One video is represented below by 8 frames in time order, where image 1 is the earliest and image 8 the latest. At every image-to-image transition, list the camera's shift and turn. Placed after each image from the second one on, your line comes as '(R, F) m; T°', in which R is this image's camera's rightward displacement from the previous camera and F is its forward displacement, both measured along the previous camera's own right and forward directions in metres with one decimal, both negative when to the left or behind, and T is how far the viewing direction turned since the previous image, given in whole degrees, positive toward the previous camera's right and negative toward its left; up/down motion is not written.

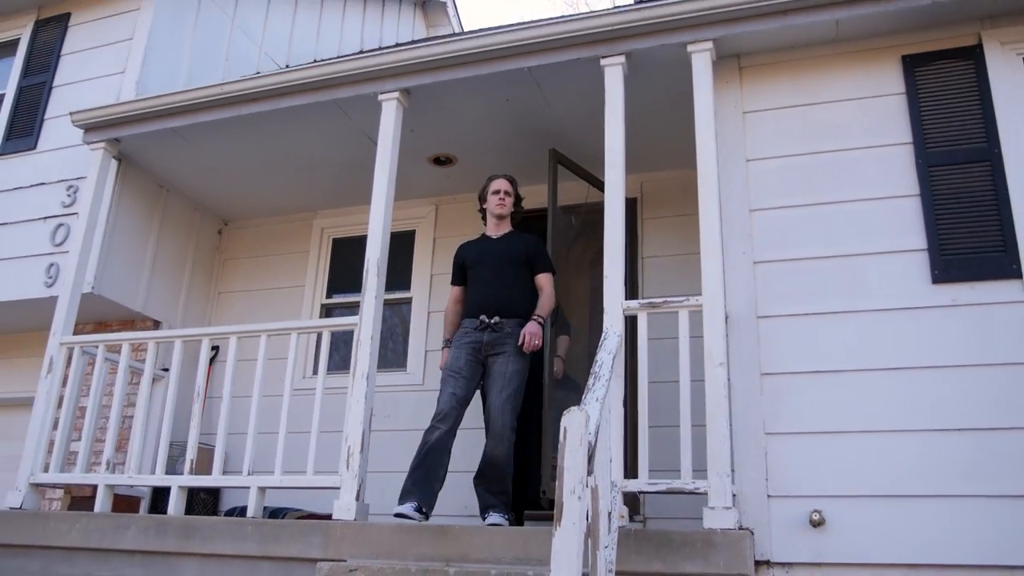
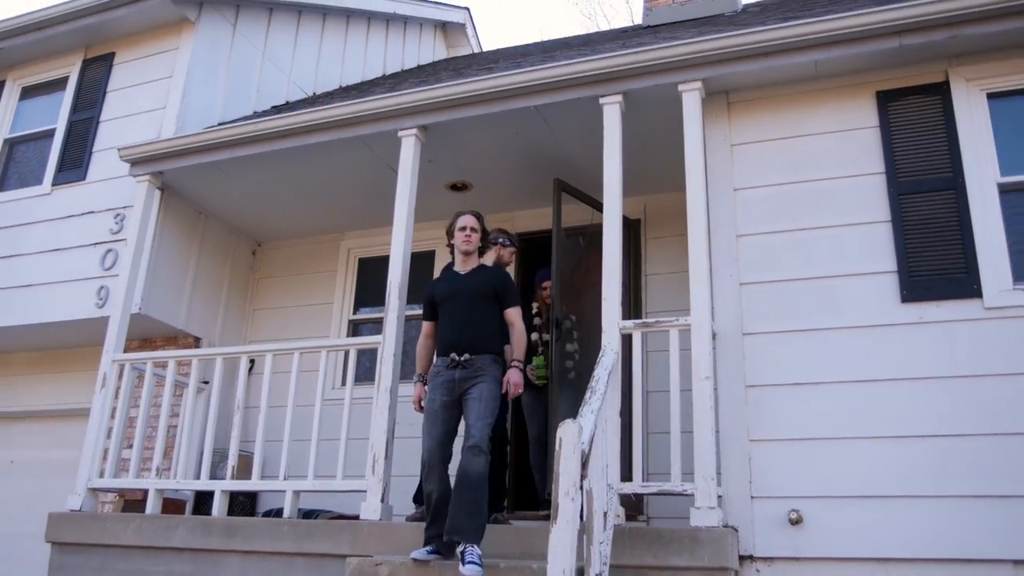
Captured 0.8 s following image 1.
(+0.1, -0.4) m; -2°
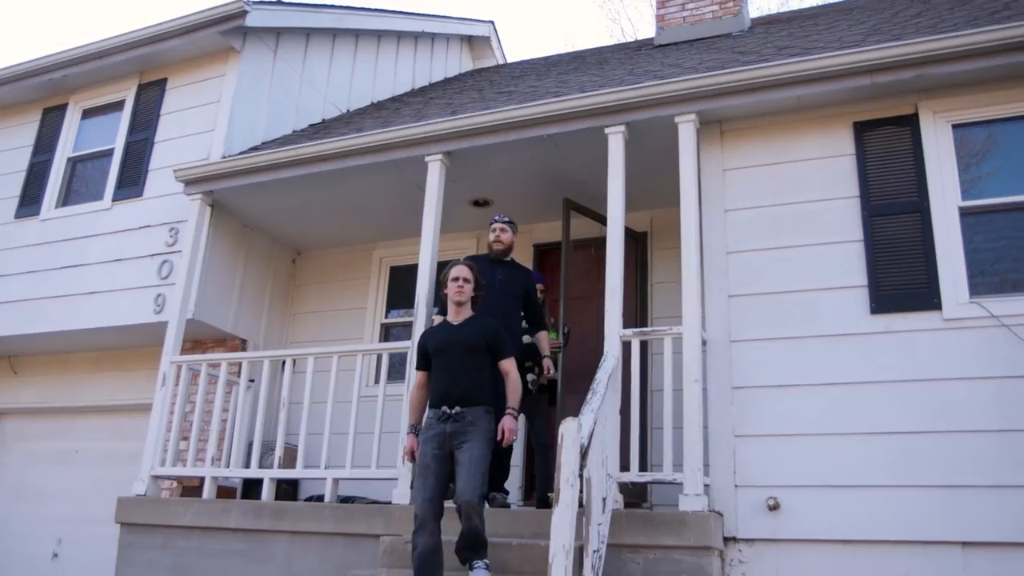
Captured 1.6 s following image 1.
(+0.1, -0.6) m; -2°
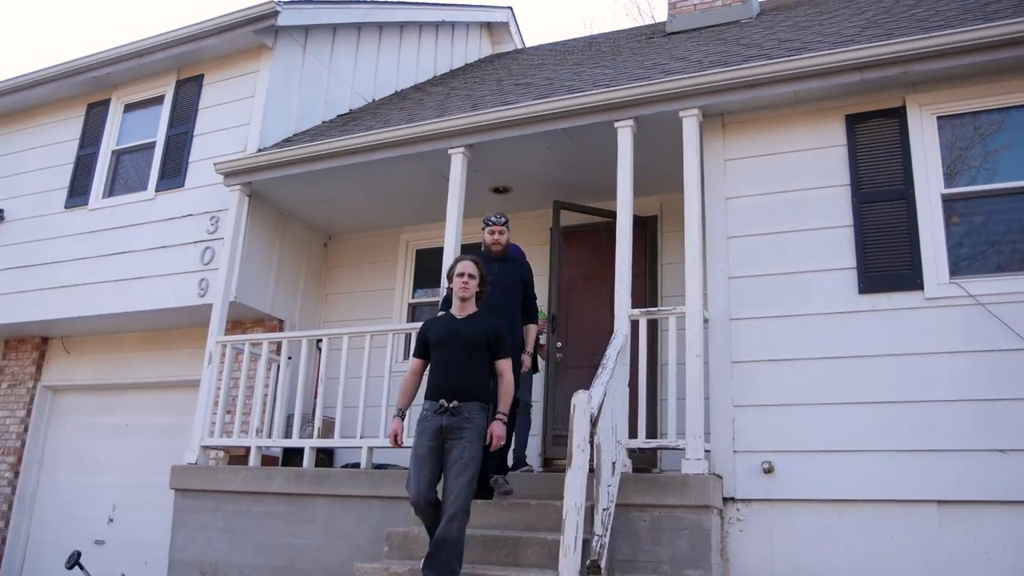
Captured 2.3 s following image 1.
(0.0, -0.5) m; -1°
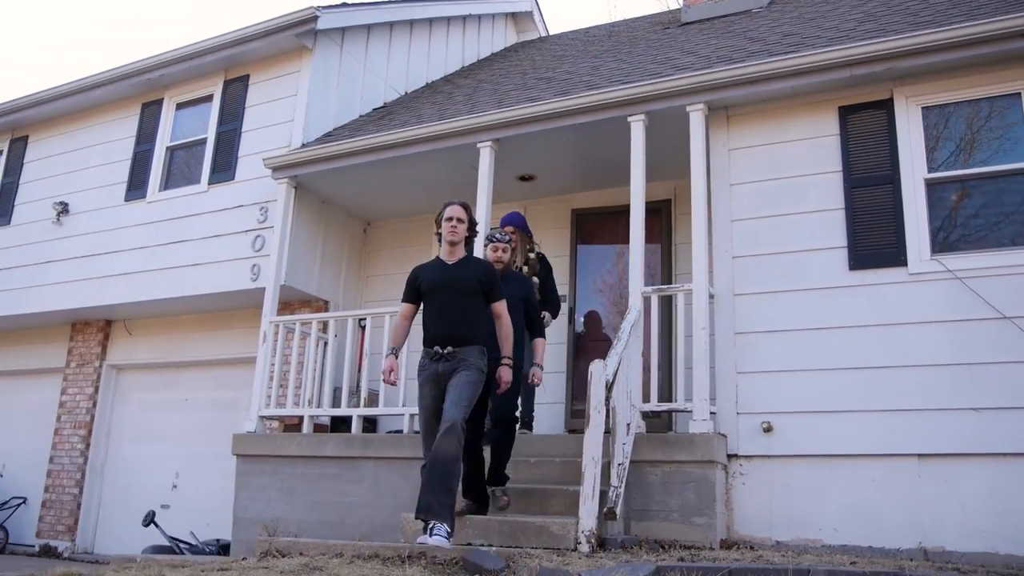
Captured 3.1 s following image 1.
(0.0, -0.6) m; -2°
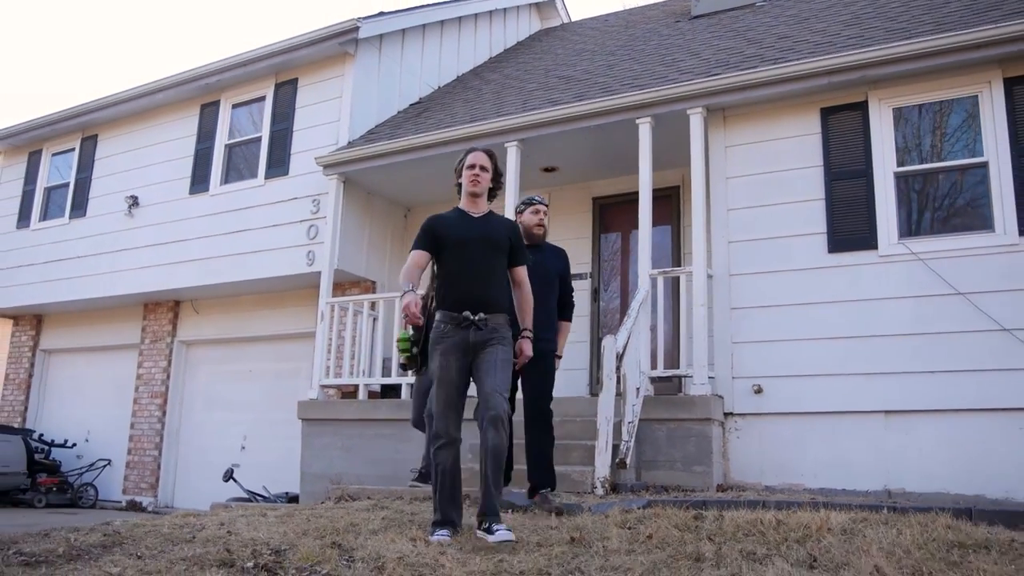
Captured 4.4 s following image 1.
(0.0, -0.9) m; -2°
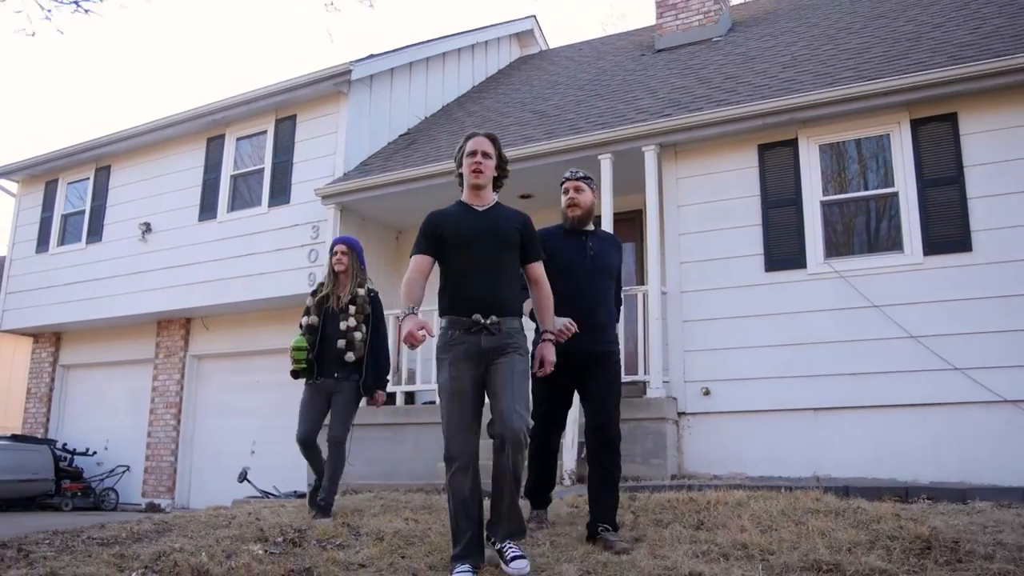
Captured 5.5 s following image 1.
(+0.1, -1.0) m; 0°
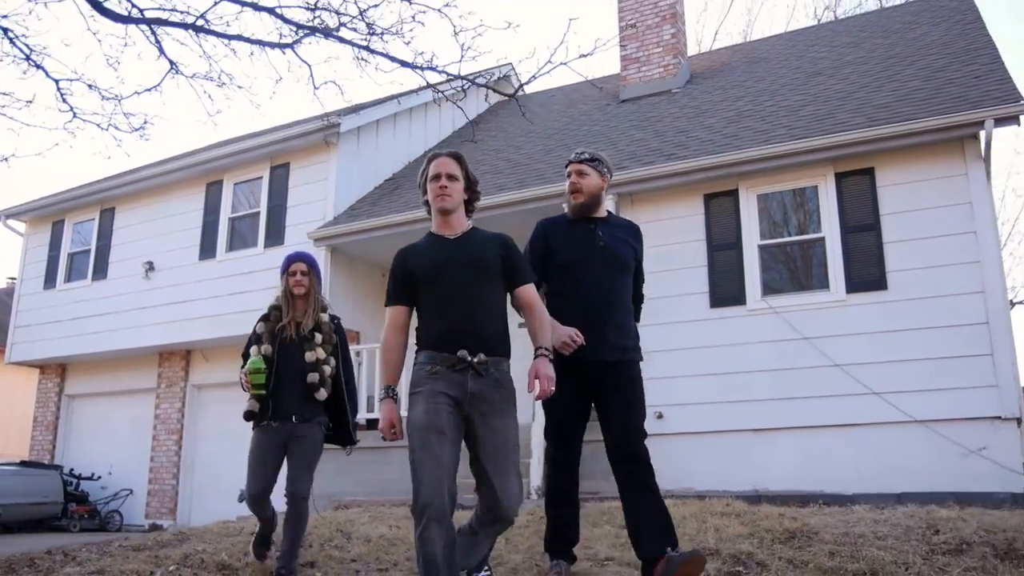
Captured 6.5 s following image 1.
(+0.1, -0.9) m; +1°
